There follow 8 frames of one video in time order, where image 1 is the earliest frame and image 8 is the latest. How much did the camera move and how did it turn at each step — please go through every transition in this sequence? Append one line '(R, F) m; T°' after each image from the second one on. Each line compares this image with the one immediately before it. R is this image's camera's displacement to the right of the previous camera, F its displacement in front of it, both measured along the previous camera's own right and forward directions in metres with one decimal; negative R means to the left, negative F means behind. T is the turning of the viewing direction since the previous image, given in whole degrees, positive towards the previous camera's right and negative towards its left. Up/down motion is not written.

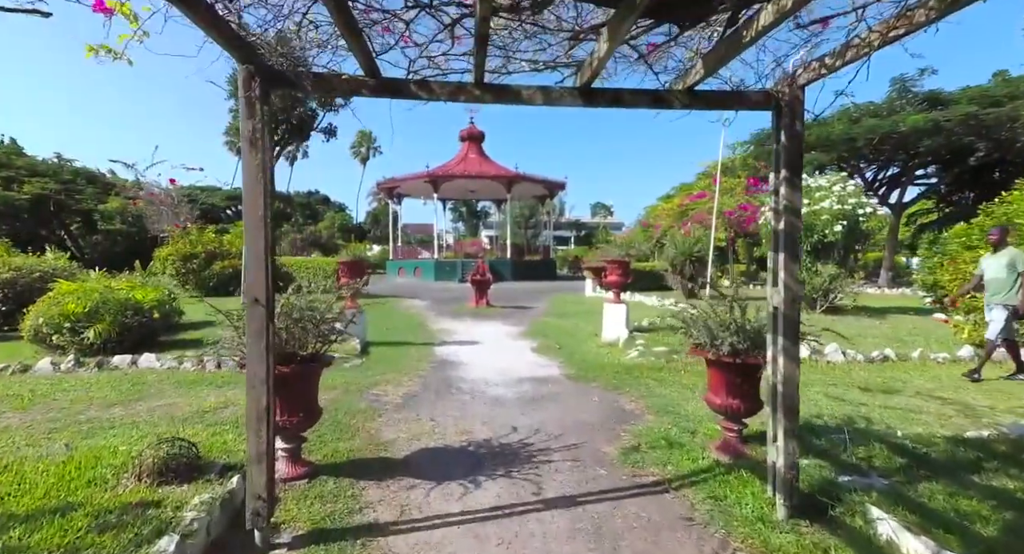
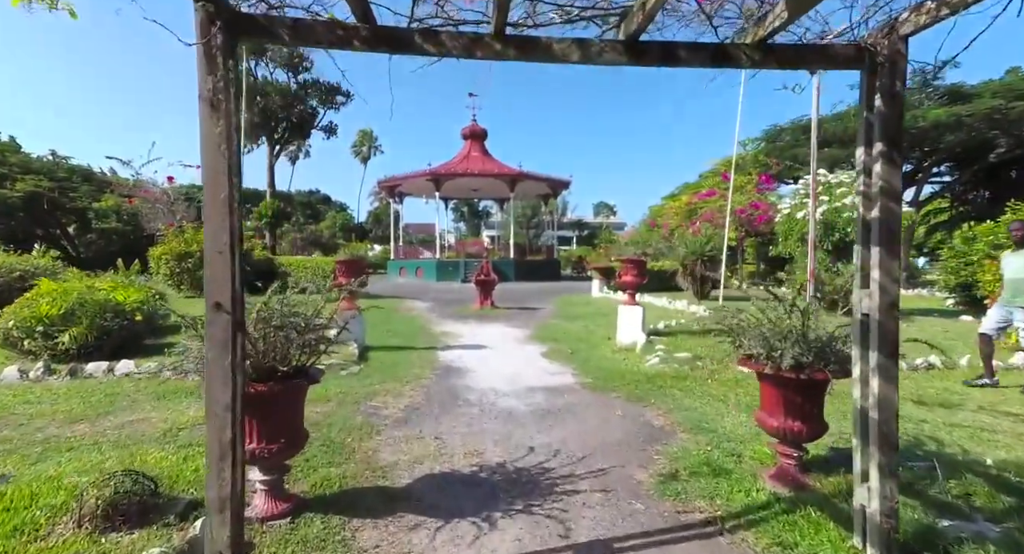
(-0.1, +0.5) m; 0°
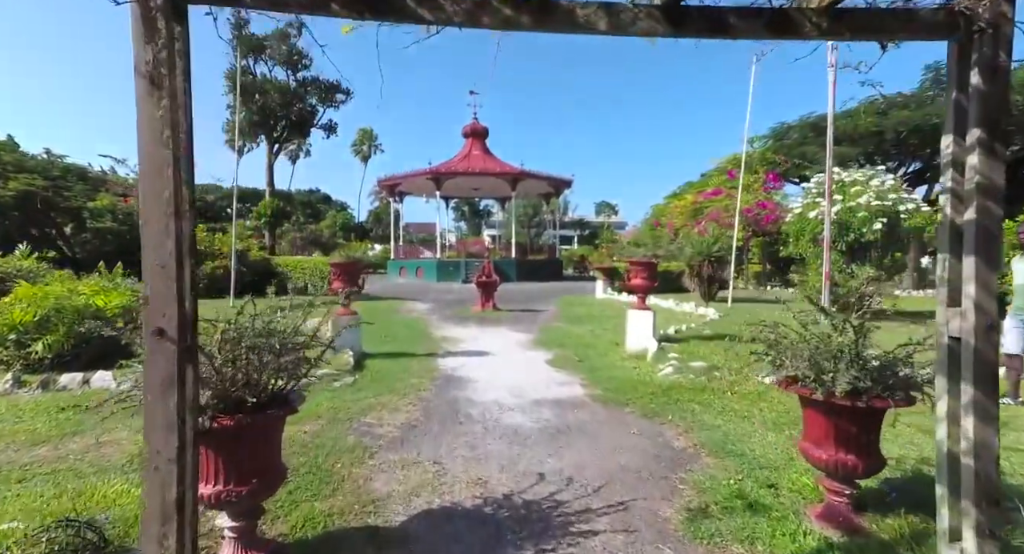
(0.0, +0.4) m; 0°
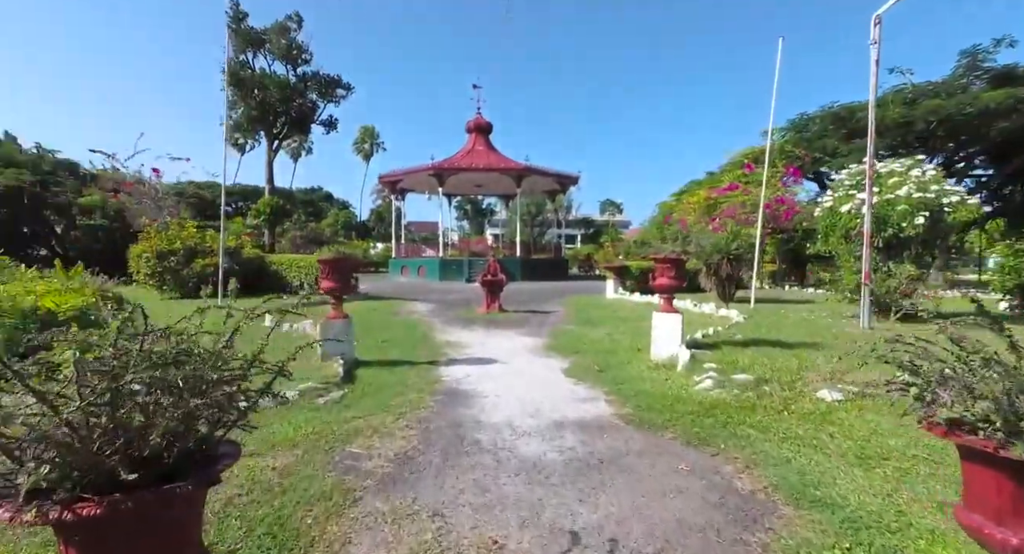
(-0.1, +0.8) m; 0°
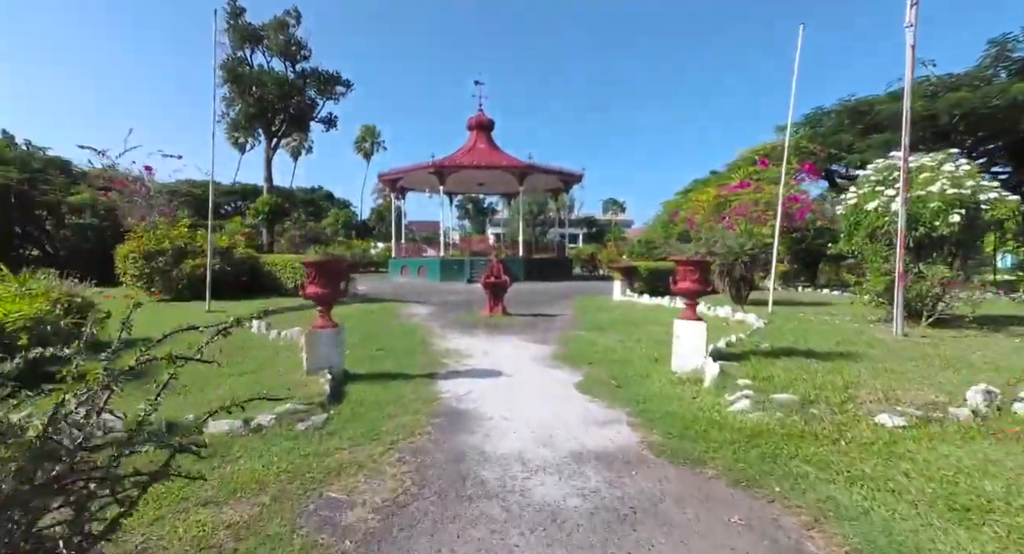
(-0.1, +0.6) m; 0°
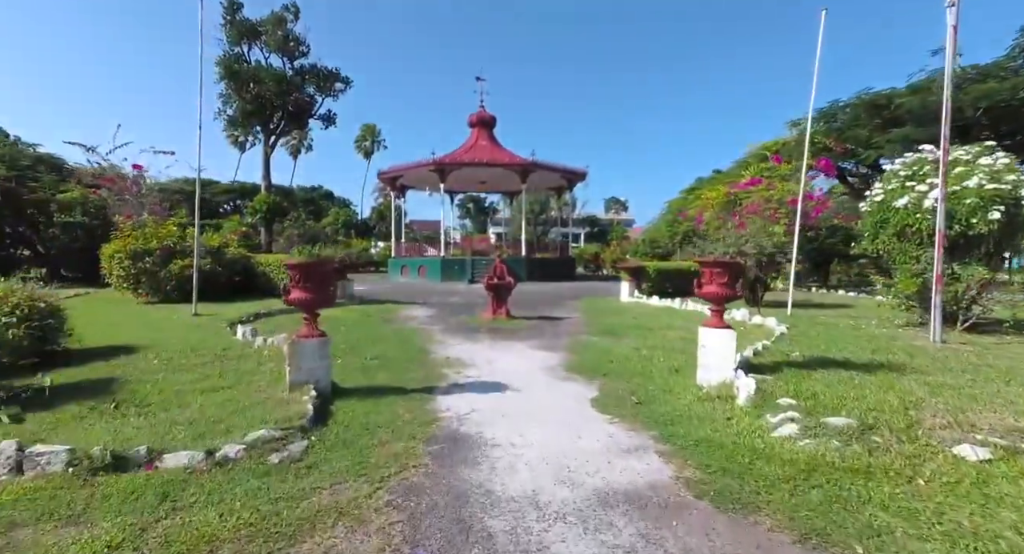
(-0.1, +0.6) m; 0°
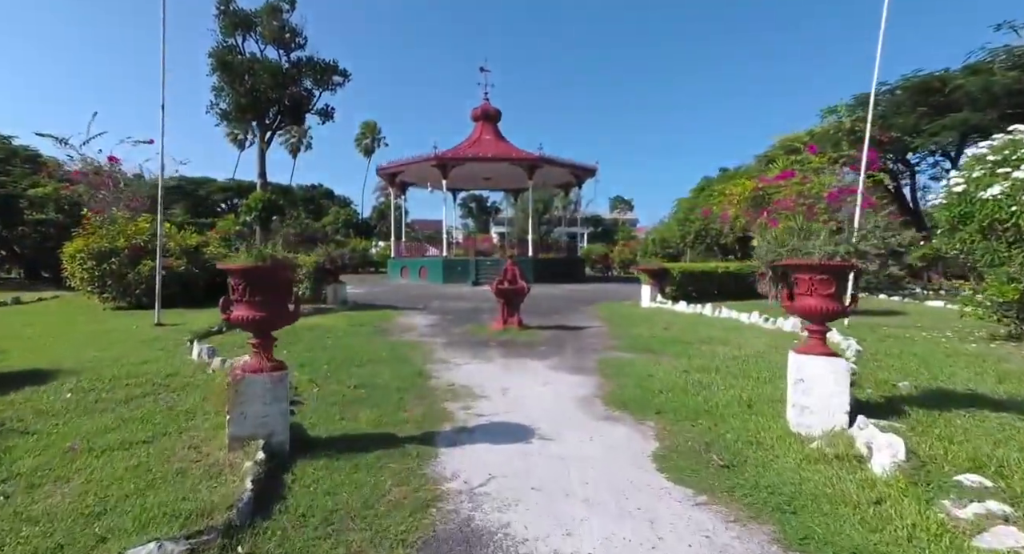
(-0.2, +1.4) m; 0°
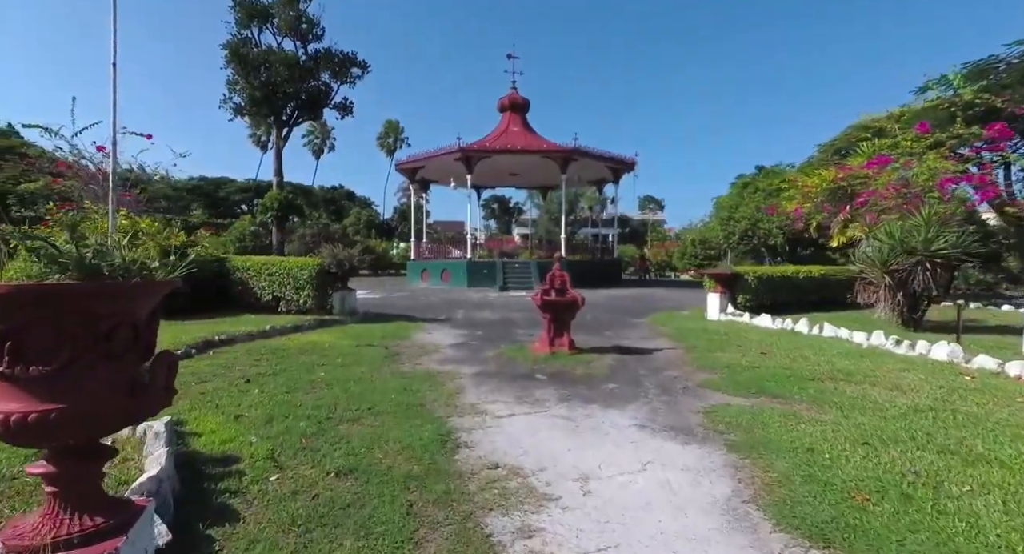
(-0.4, +2.1) m; -2°
